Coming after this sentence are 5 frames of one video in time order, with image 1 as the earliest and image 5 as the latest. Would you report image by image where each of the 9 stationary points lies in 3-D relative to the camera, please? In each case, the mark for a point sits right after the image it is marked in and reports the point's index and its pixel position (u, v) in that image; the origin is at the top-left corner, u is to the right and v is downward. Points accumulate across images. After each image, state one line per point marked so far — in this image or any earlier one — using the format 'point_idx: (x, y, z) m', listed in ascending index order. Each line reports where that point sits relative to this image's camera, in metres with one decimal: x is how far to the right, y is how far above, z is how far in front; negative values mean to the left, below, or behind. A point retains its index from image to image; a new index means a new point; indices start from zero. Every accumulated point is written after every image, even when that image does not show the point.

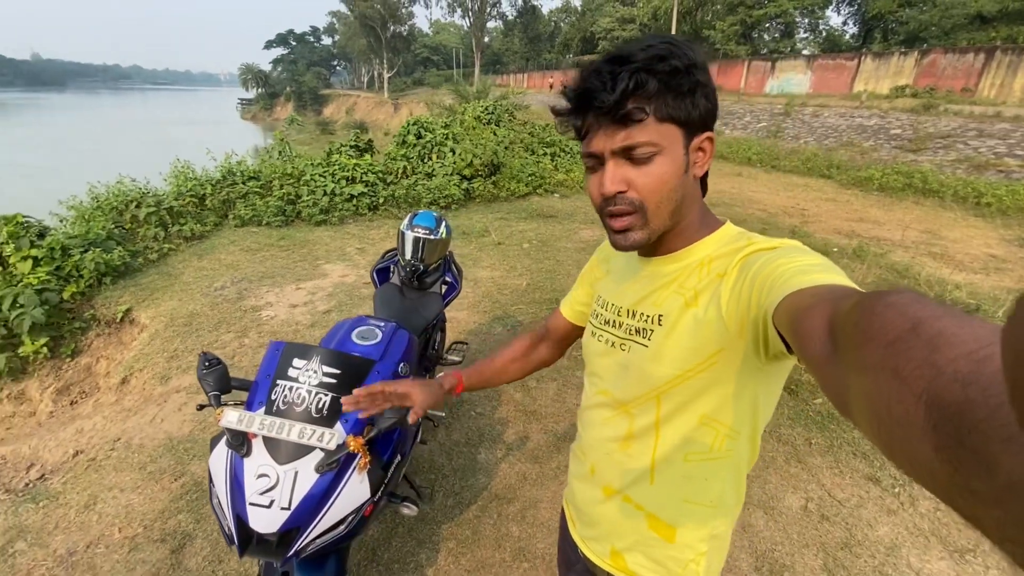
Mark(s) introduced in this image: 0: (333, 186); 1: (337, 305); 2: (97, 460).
0: (-2.6, +1.5, +7.0) m
1: (-1.5, -0.1, +4.2) m
2: (-2.3, -1.0, +2.7) m
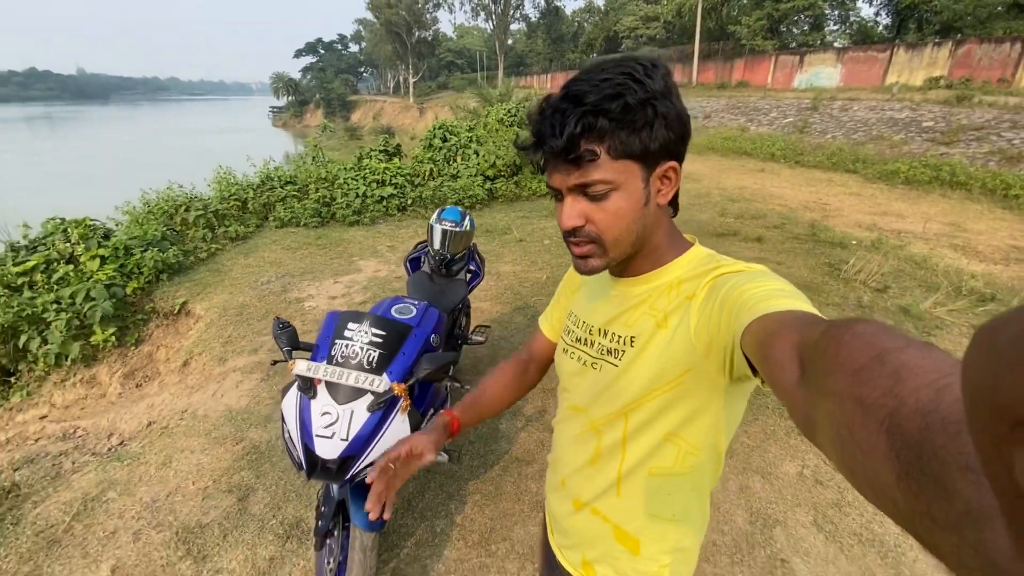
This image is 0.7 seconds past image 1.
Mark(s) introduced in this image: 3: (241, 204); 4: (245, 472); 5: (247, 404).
0: (-2.3, +1.6, +7.5) m
1: (-1.3, -0.1, +4.6) m
2: (-2.2, -0.9, +3.1) m
3: (-4.1, +1.3, +7.2) m
4: (-1.5, -1.0, +2.6) m
5: (-1.8, -0.8, +3.2) m
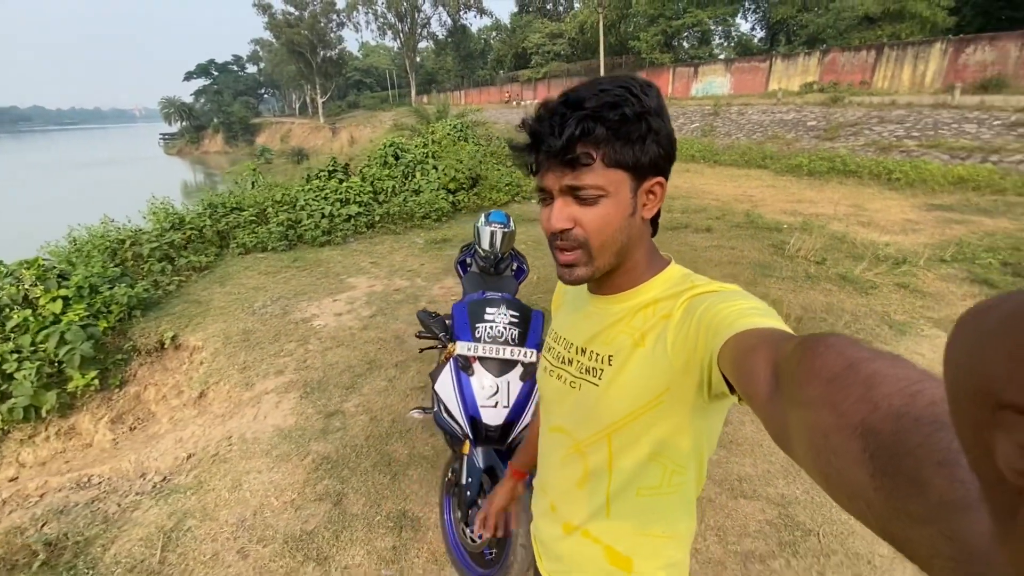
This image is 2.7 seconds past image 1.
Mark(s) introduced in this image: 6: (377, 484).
0: (-2.8, +1.2, +7.4) m
1: (-1.3, -0.2, +4.7) m
2: (-1.8, -1.1, +3.0) m
3: (-4.5, +0.8, +6.9) m
4: (-1.0, -1.1, +2.7) m
5: (-1.4, -0.9, +3.2) m
6: (-0.7, -1.1, +2.6) m
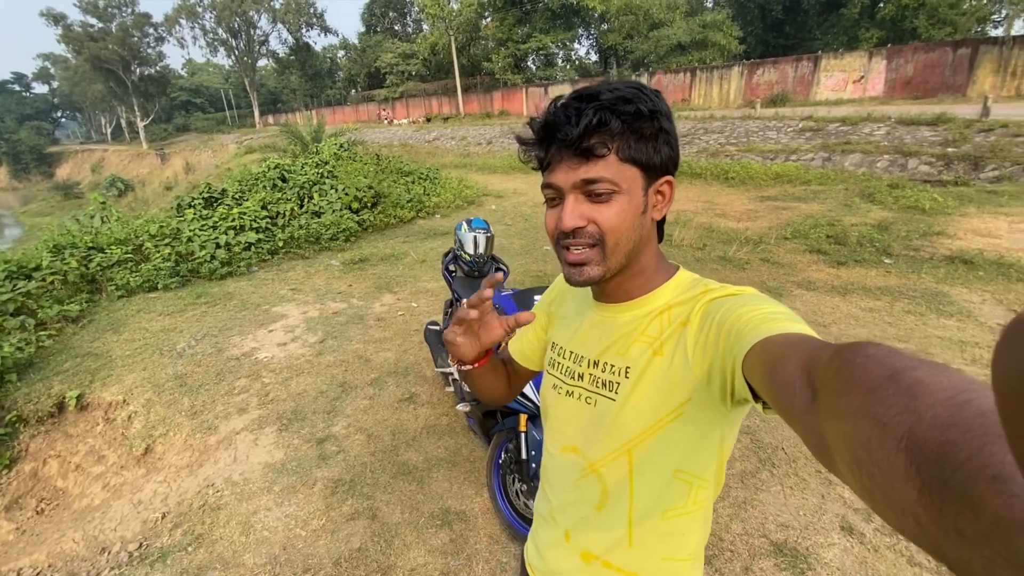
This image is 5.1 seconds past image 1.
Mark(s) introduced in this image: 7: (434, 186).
0: (-4.1, +0.7, +6.8) m
1: (-1.7, -0.4, +4.5) m
2: (-1.8, -1.2, +2.8) m
3: (-5.5, +0.1, +5.8) m
4: (-0.9, -1.2, +2.7) m
5: (-1.4, -1.1, +3.1) m
6: (-0.6, -1.1, +2.7) m
7: (-1.7, +2.3, +10.7) m
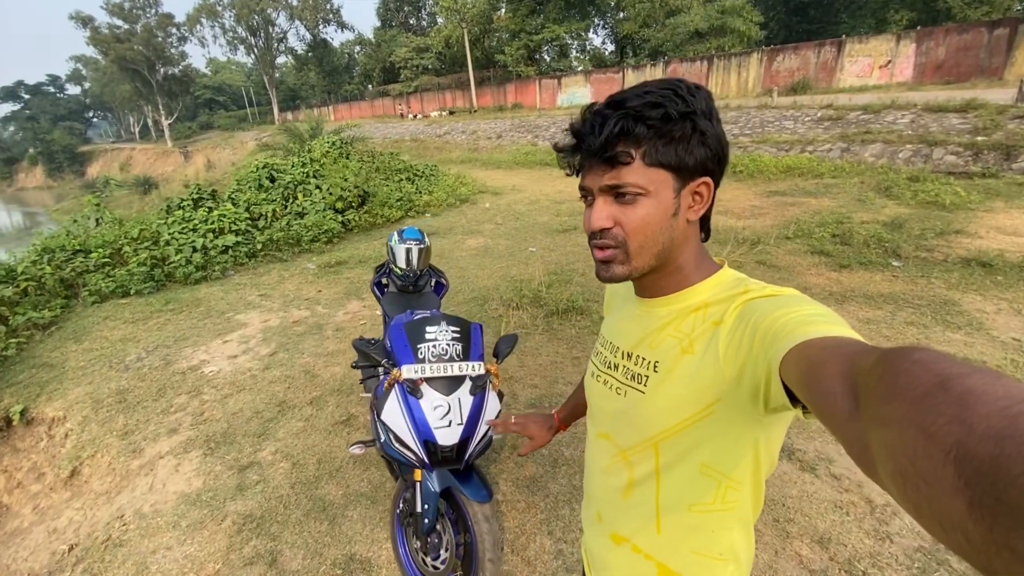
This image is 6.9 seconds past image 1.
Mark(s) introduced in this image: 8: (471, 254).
0: (-4.3, +0.6, +6.6) m
1: (-2.1, -0.5, +4.3) m
2: (-2.2, -1.4, +2.6) m
3: (-5.8, 0.0, +5.8) m
4: (-1.3, -1.3, +2.4) m
5: (-1.8, -1.2, +2.9) m
6: (-1.0, -1.2, +2.4) m
7: (-1.8, +2.3, +10.4) m
8: (-0.6, +0.5, +6.9) m
